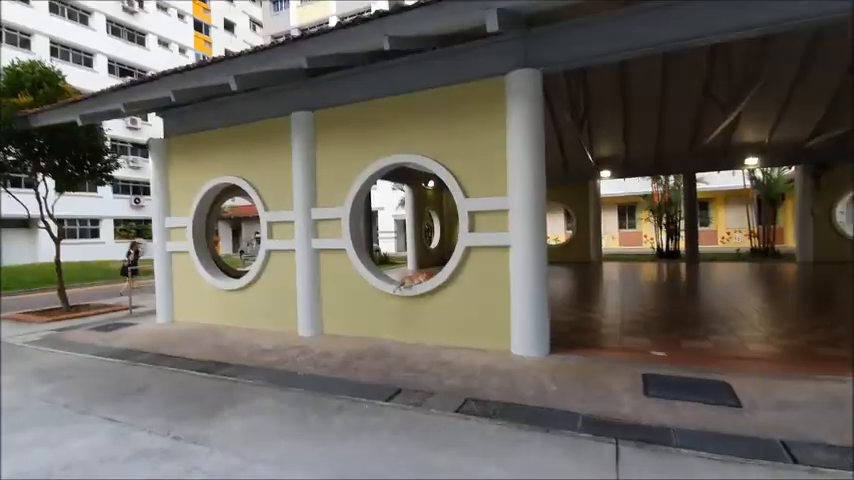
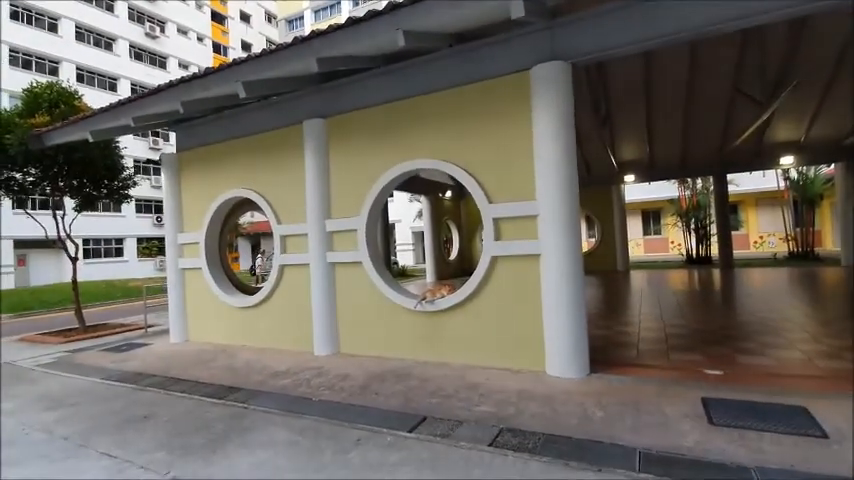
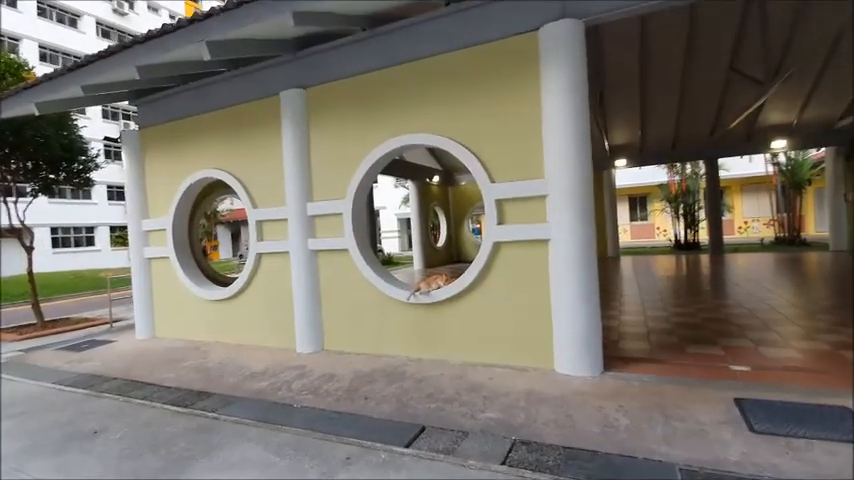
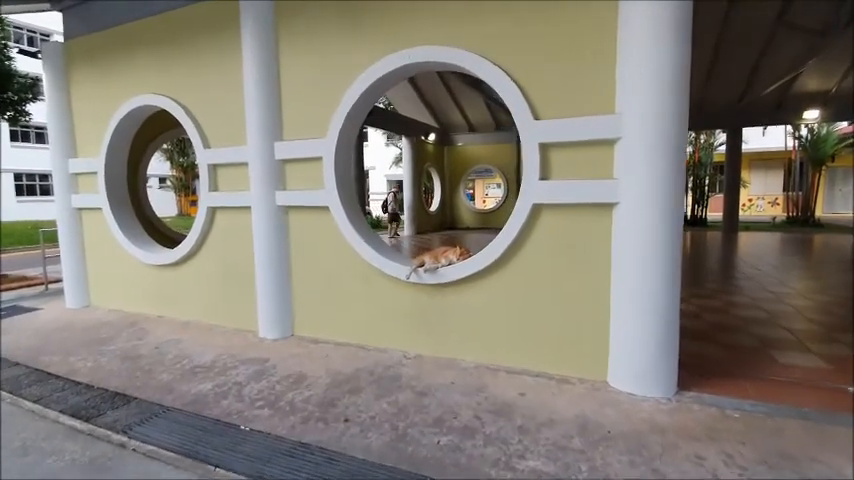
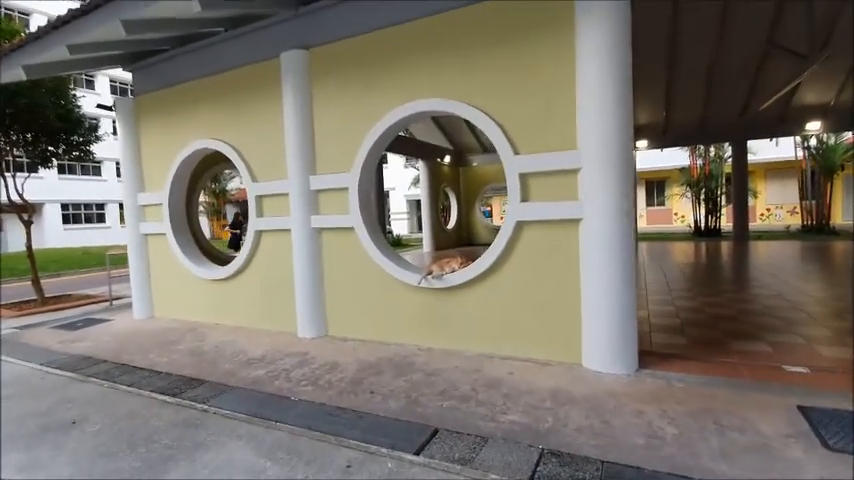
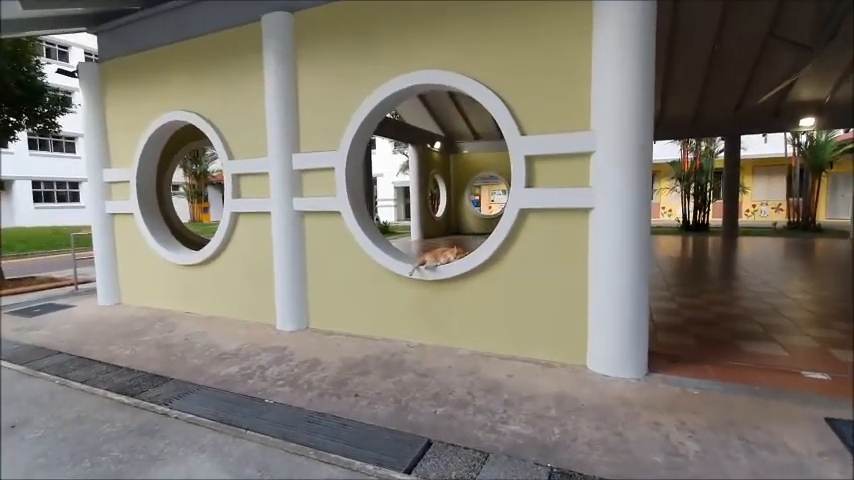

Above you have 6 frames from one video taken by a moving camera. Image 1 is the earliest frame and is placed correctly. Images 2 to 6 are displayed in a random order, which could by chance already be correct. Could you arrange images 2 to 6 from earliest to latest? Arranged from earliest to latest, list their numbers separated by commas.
2, 3, 5, 6, 4
